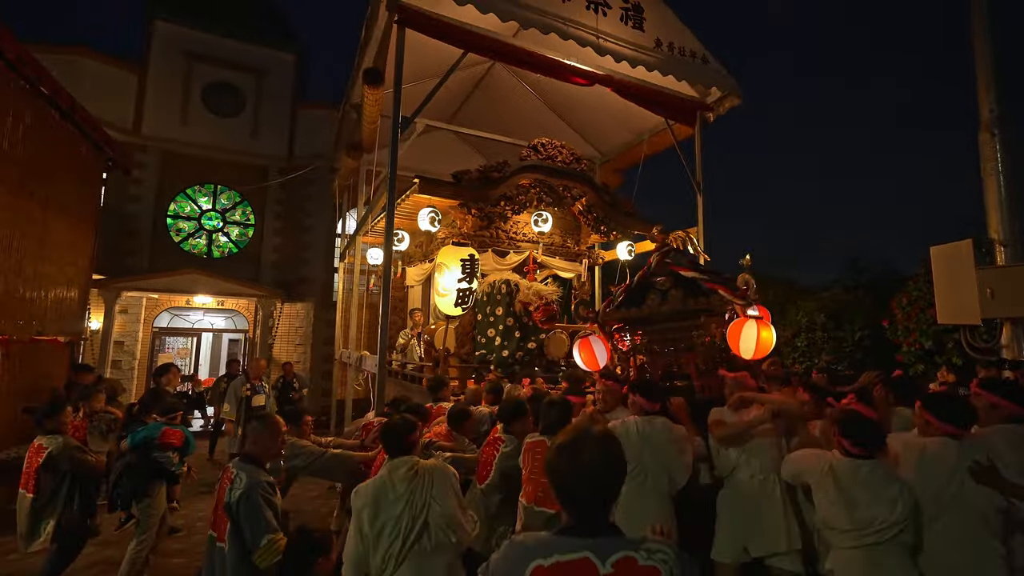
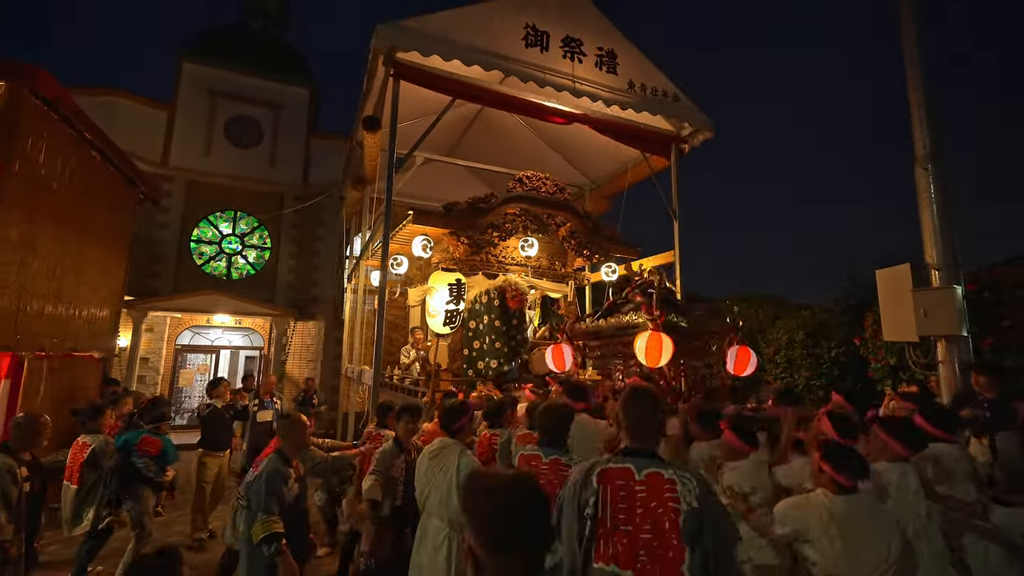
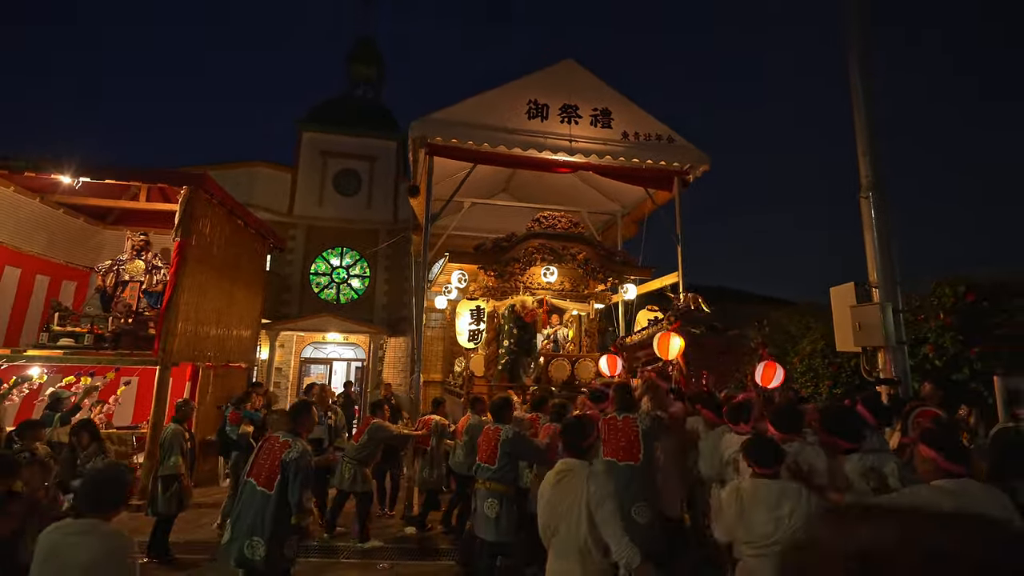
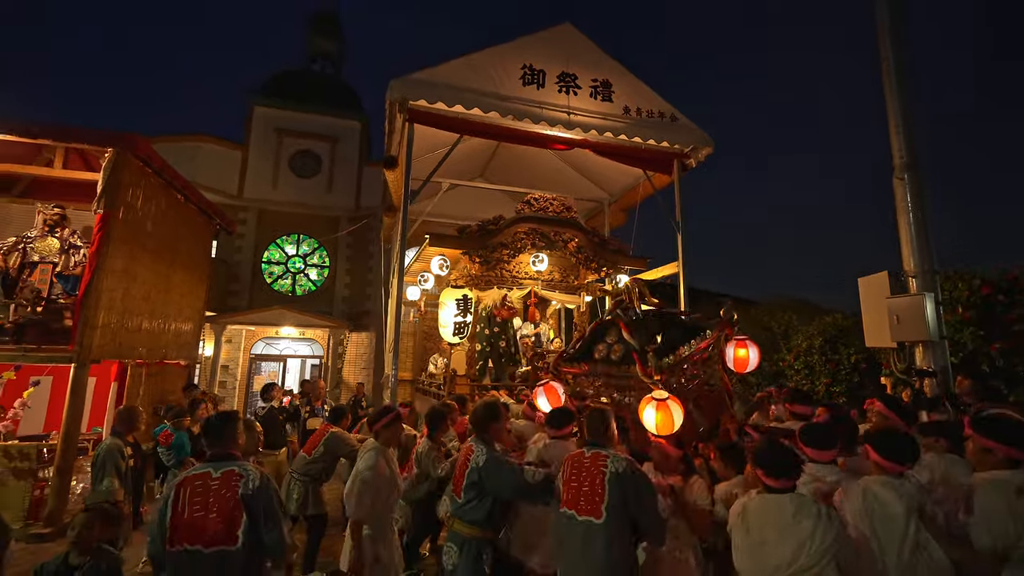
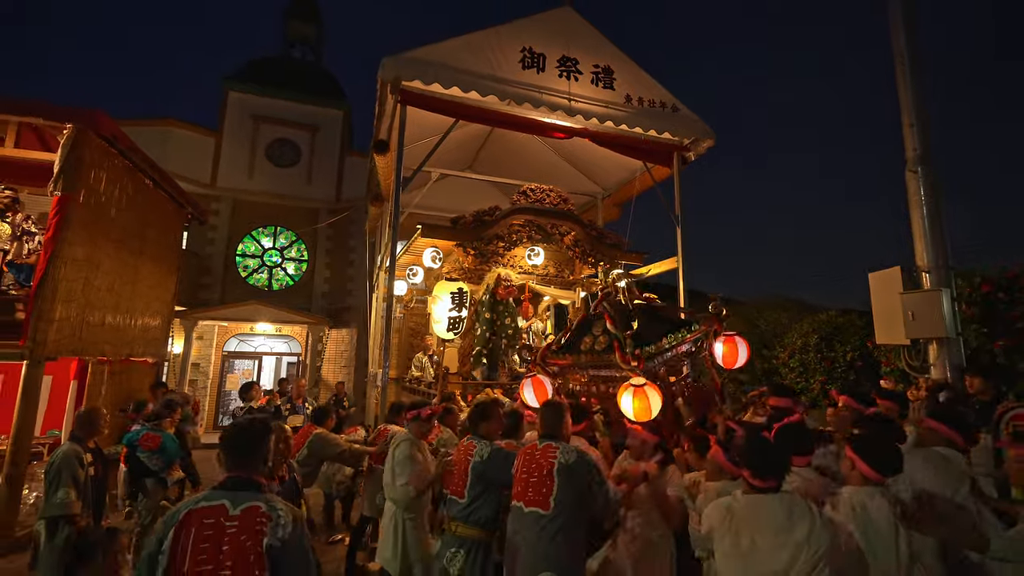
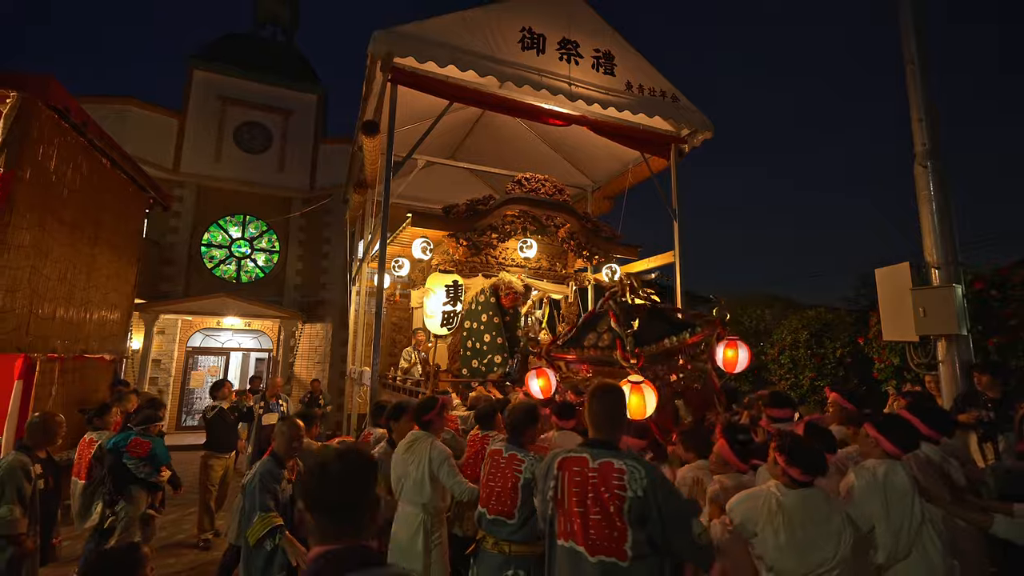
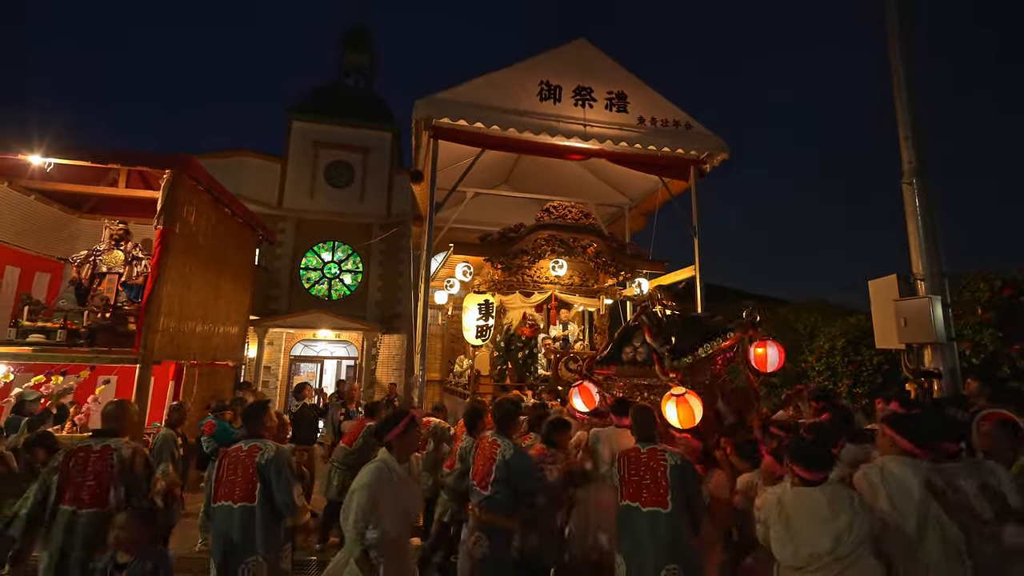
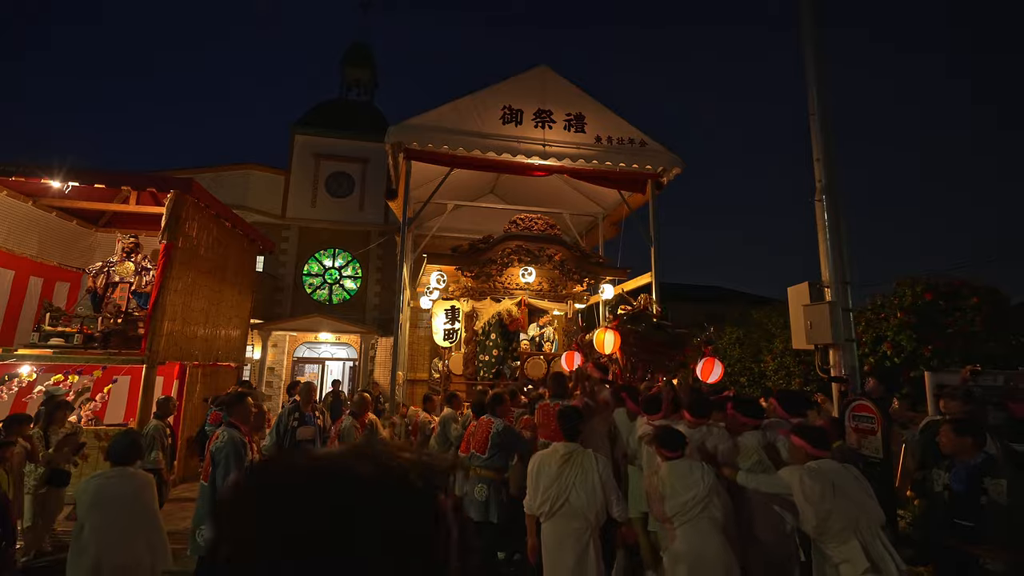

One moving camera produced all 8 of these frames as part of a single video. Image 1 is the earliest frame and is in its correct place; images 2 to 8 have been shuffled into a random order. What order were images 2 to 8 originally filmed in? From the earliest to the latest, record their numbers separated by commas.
2, 6, 5, 4, 7, 3, 8
